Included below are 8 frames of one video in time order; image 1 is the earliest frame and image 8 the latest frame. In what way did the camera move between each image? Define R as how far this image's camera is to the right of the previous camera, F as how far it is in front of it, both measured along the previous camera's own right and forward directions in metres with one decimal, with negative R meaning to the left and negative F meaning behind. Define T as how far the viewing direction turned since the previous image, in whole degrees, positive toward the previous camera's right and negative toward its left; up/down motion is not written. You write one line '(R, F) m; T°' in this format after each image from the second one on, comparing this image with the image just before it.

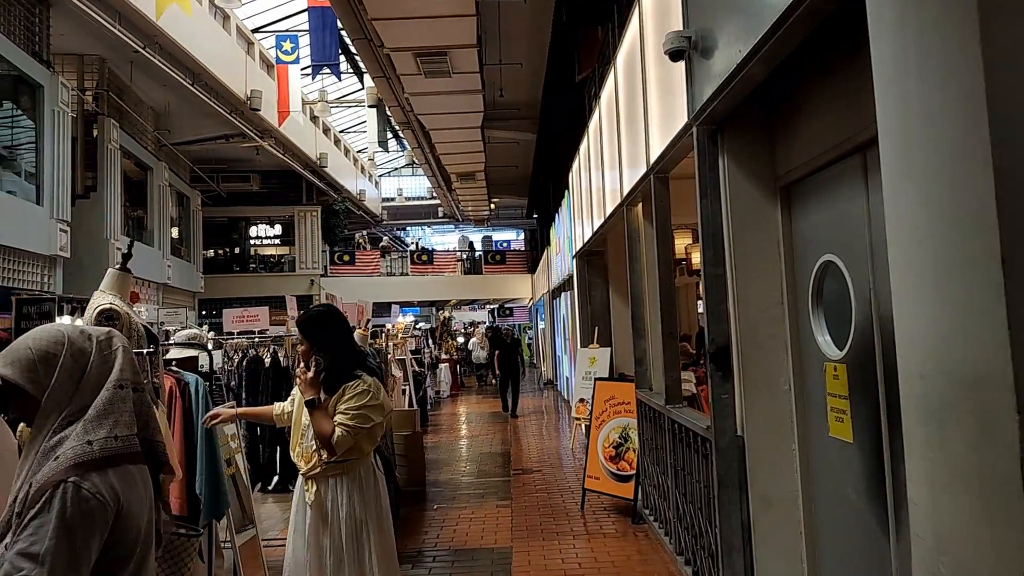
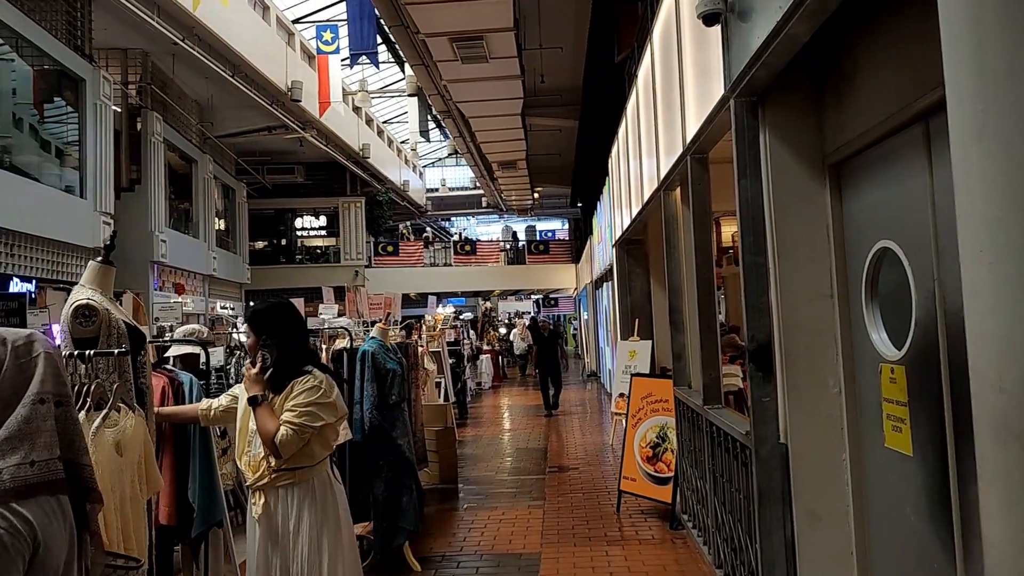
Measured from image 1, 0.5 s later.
(+0.1, +0.2) m; -4°
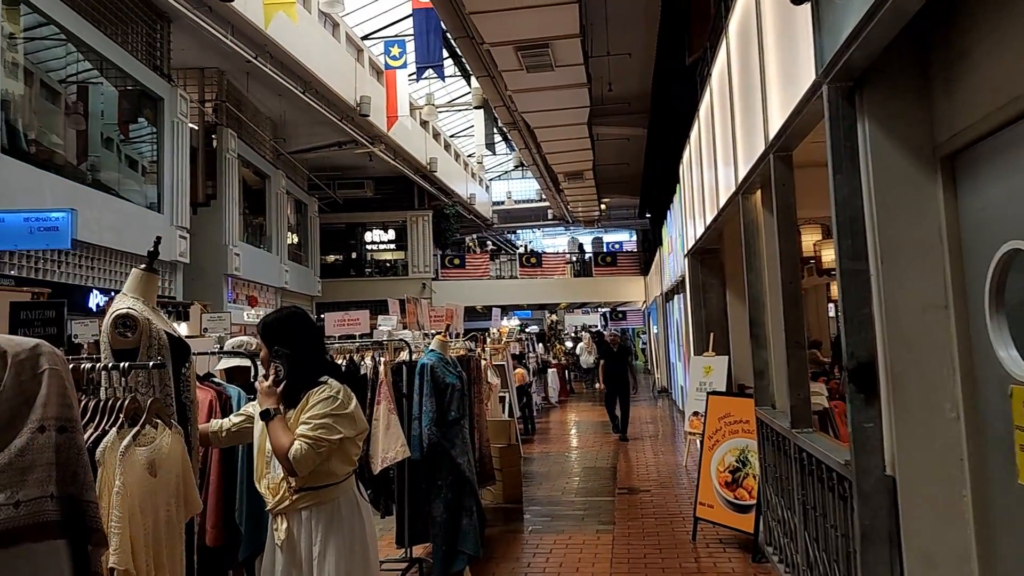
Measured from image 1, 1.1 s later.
(0.0, +0.2) m; -5°
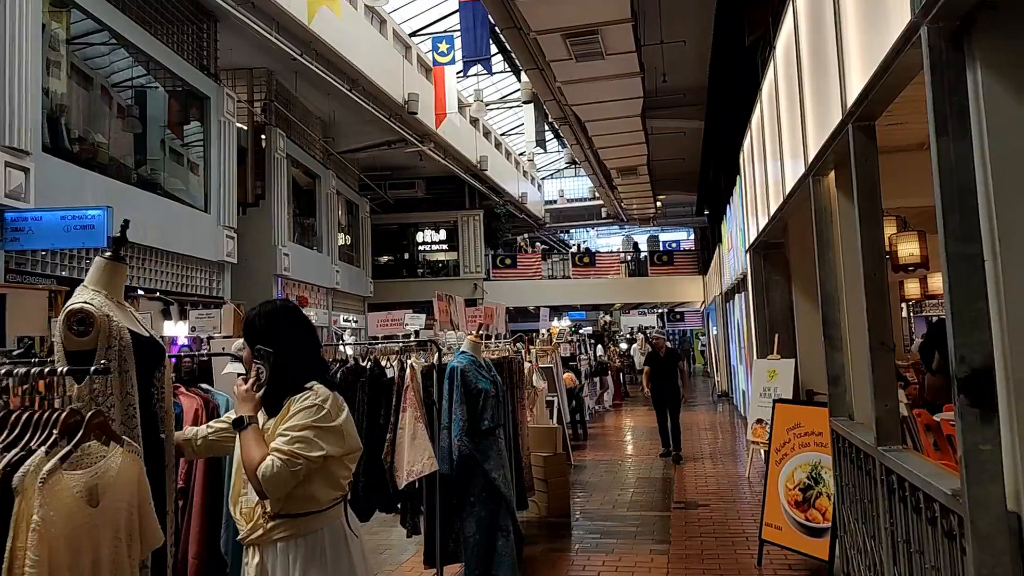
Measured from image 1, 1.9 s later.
(+0.1, +0.3) m; -4°
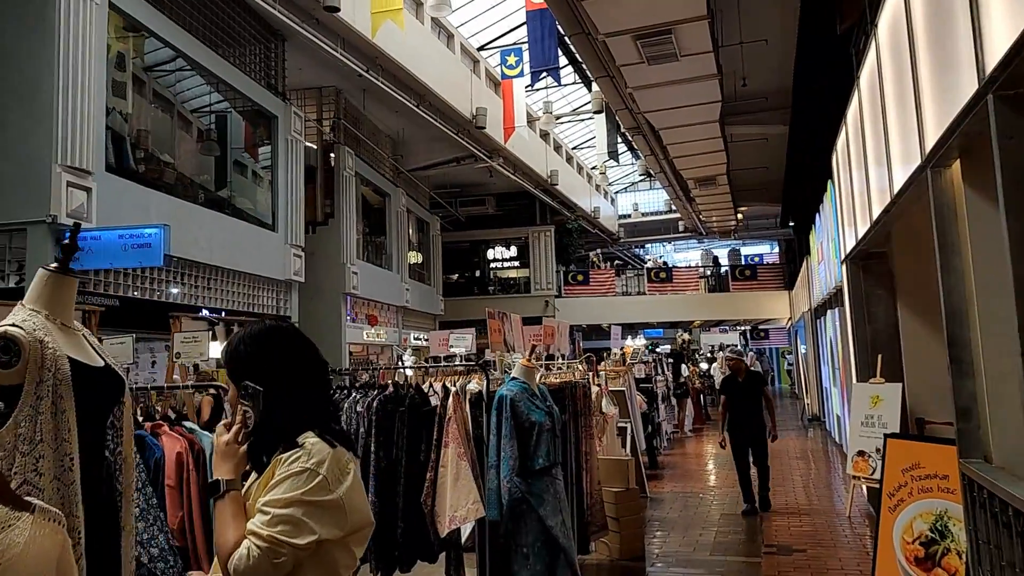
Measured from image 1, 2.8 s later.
(+0.1, +0.4) m; -6°
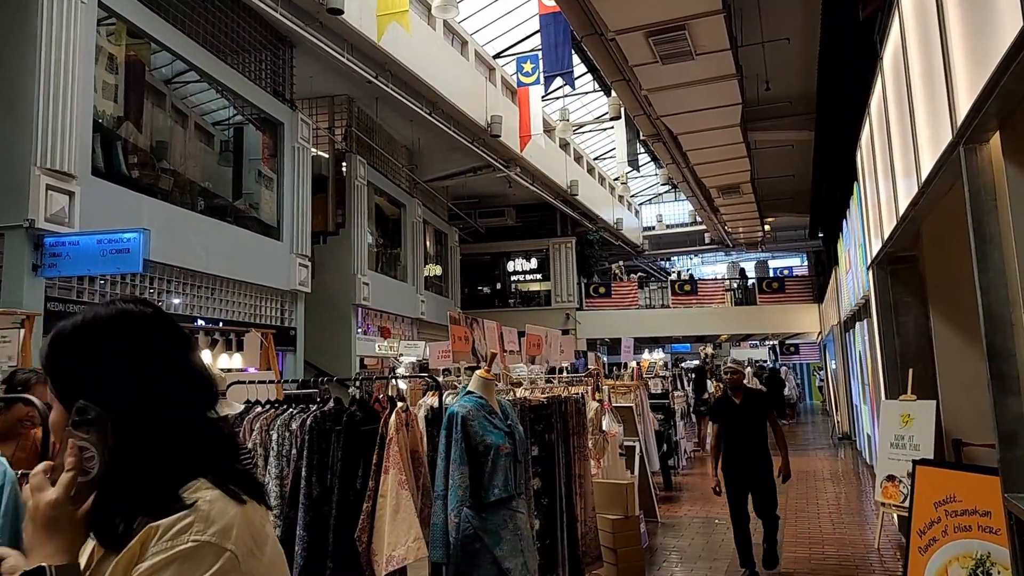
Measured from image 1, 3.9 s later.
(+0.2, +0.3) m; -2°
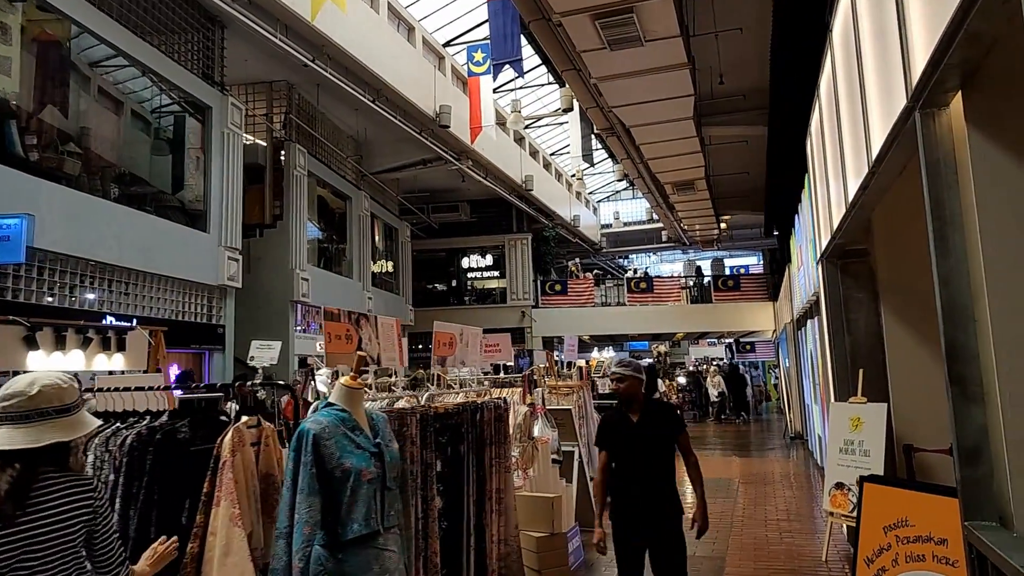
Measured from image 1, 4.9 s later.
(+0.2, +0.4) m; +3°
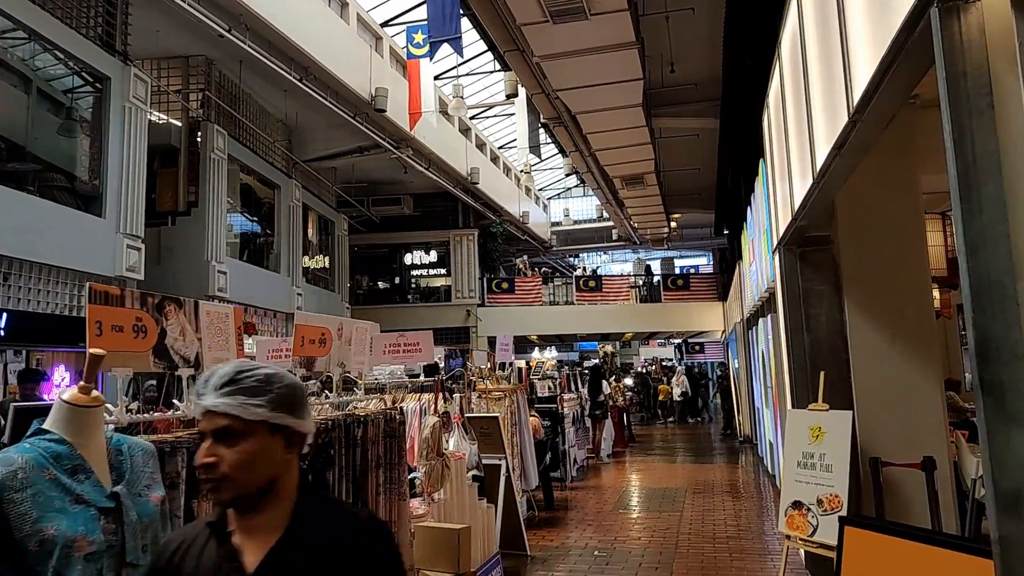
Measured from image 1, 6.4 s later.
(+0.2, +0.6) m; +4°
